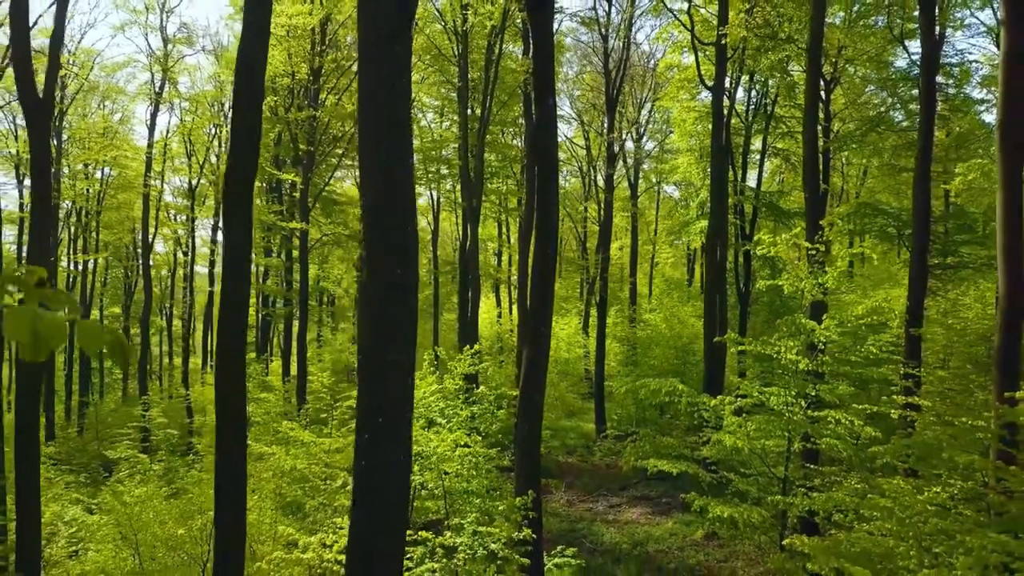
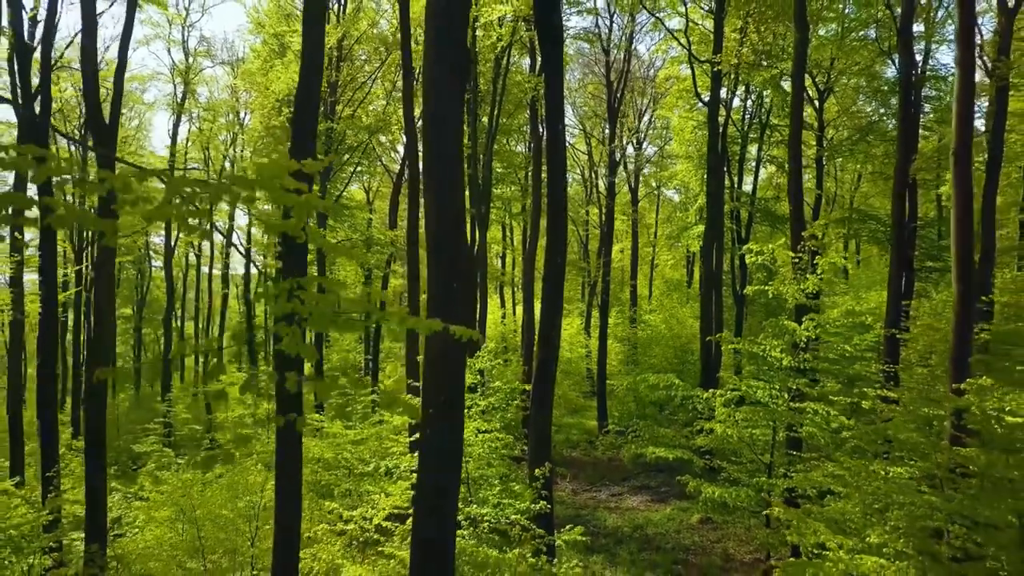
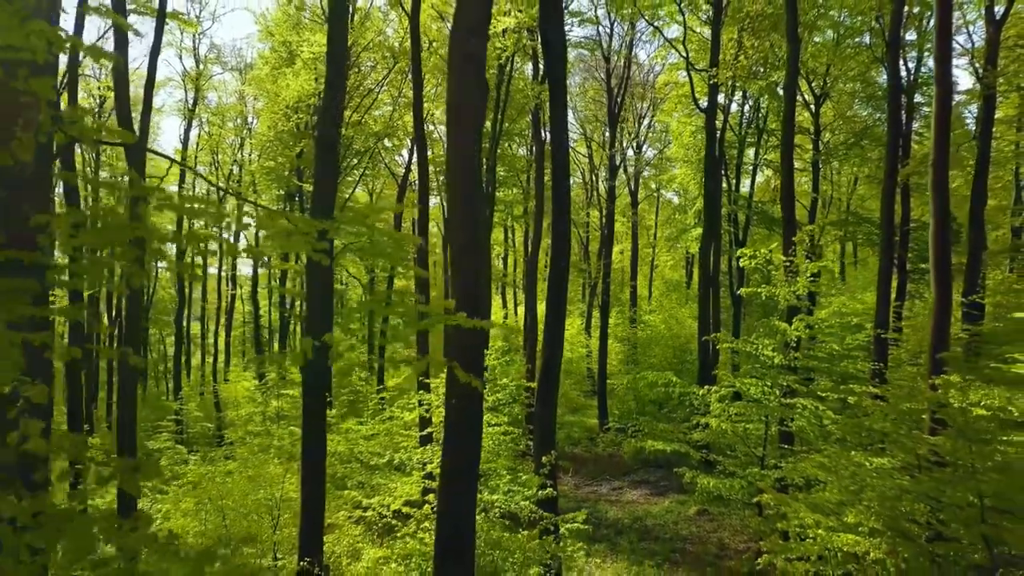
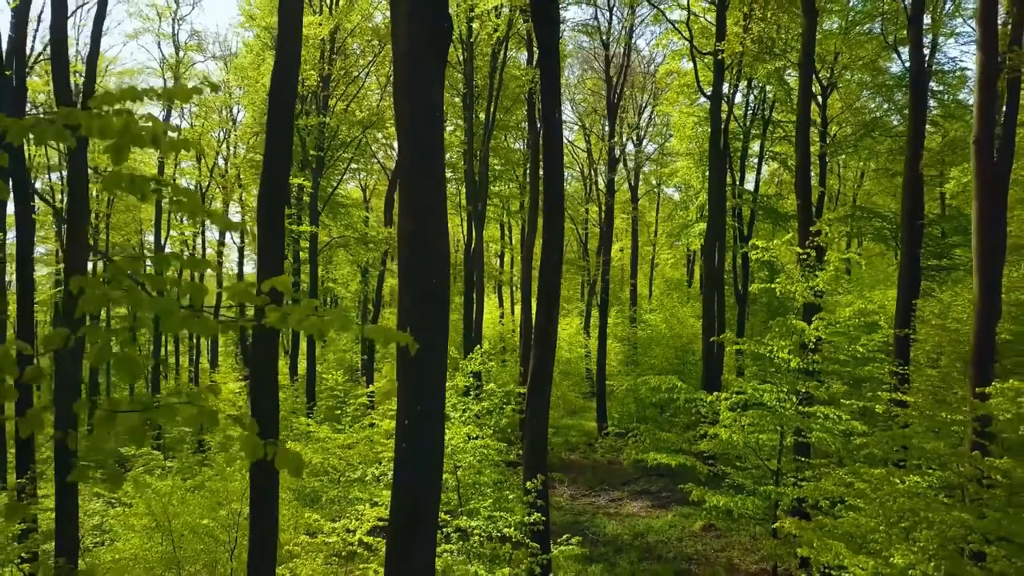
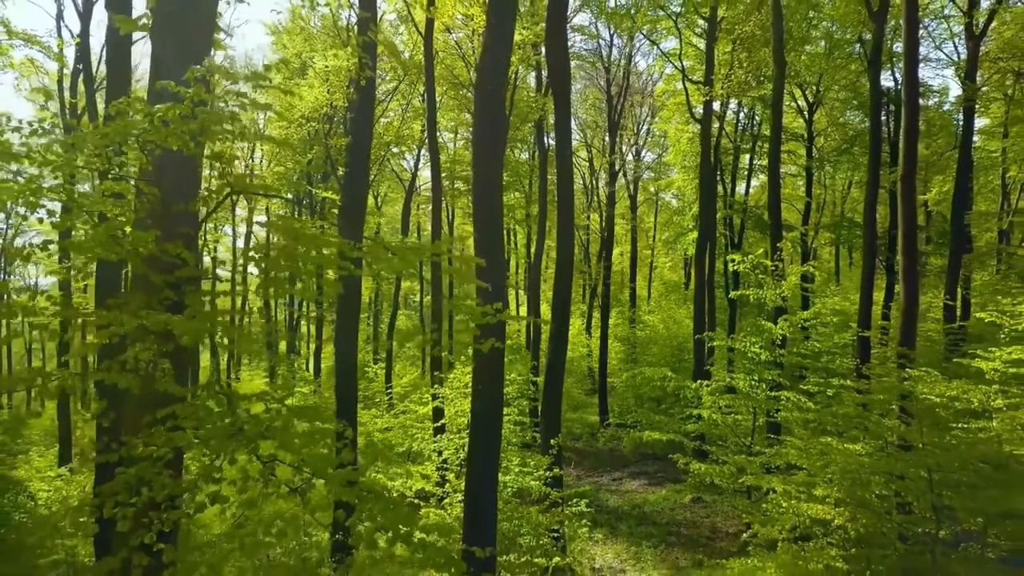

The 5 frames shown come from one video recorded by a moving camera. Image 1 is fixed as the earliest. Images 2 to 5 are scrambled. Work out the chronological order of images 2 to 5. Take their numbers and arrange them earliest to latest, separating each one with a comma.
4, 2, 3, 5
